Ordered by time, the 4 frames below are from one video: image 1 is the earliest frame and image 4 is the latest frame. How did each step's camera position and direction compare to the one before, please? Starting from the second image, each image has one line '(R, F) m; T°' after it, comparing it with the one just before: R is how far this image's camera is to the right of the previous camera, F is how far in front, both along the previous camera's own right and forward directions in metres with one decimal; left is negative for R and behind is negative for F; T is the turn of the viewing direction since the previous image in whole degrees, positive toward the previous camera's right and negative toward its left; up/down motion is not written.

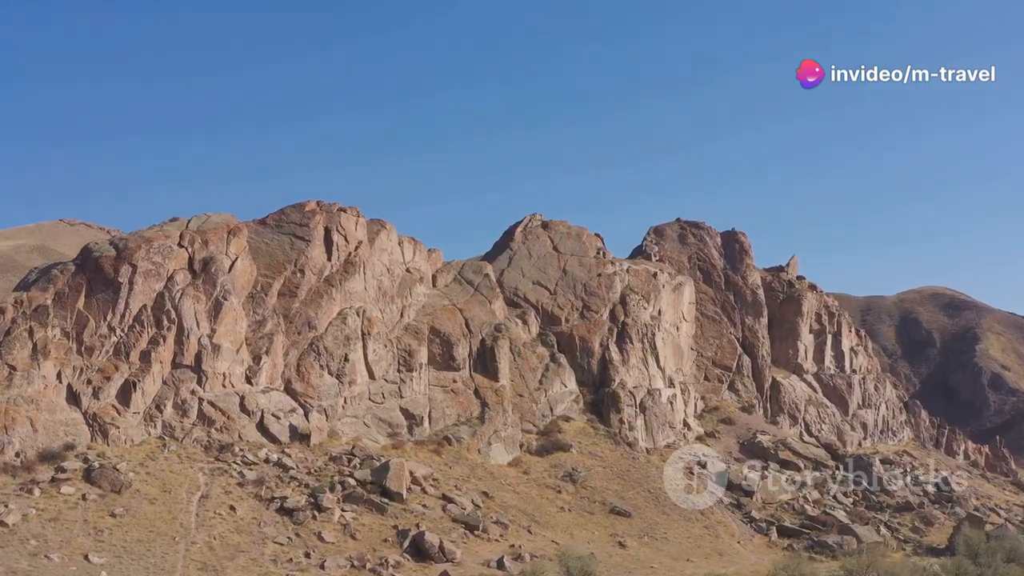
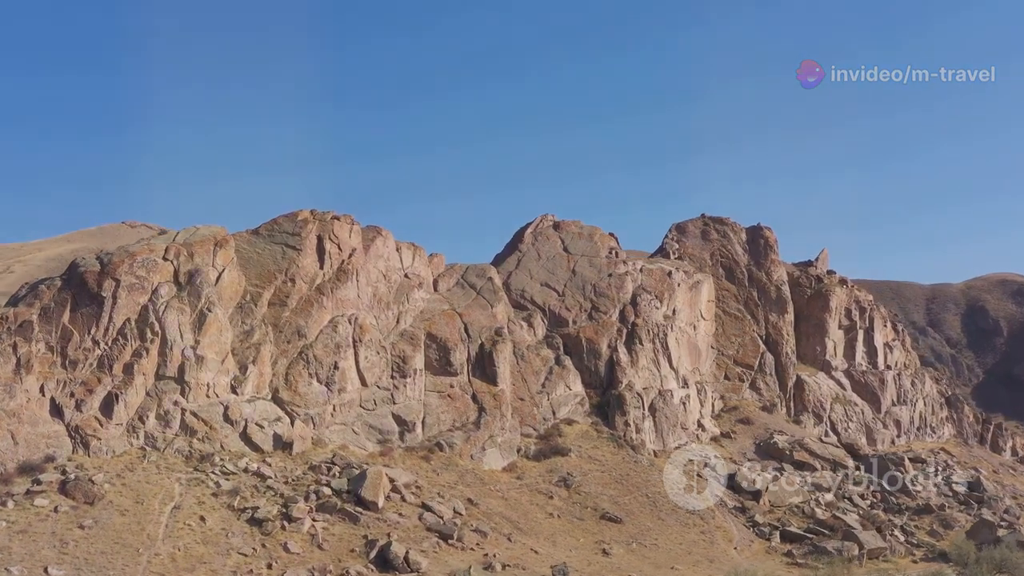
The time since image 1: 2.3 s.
(+3.1, +0.2) m; -4°
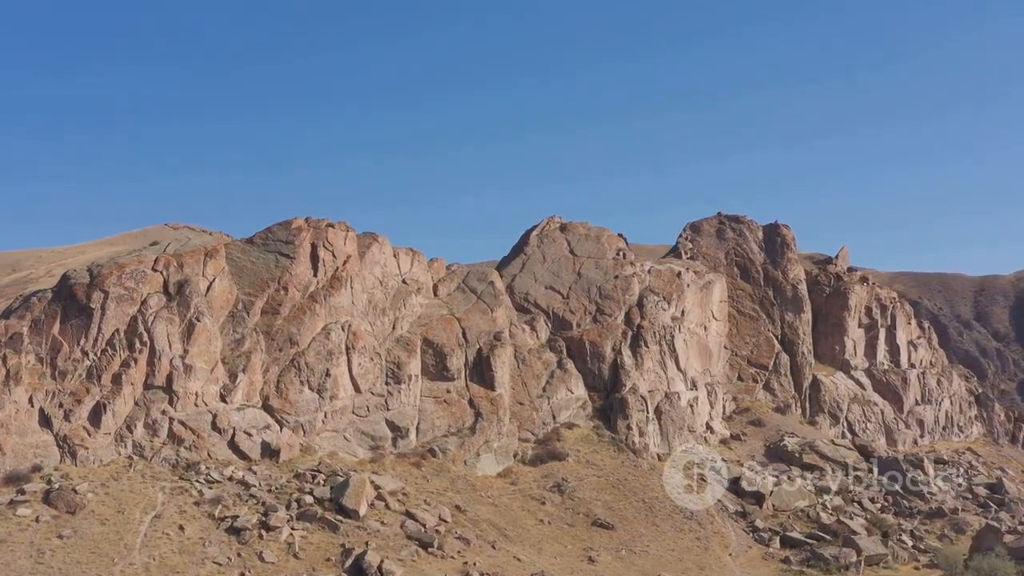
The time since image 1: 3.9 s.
(+2.2, +0.1) m; -3°
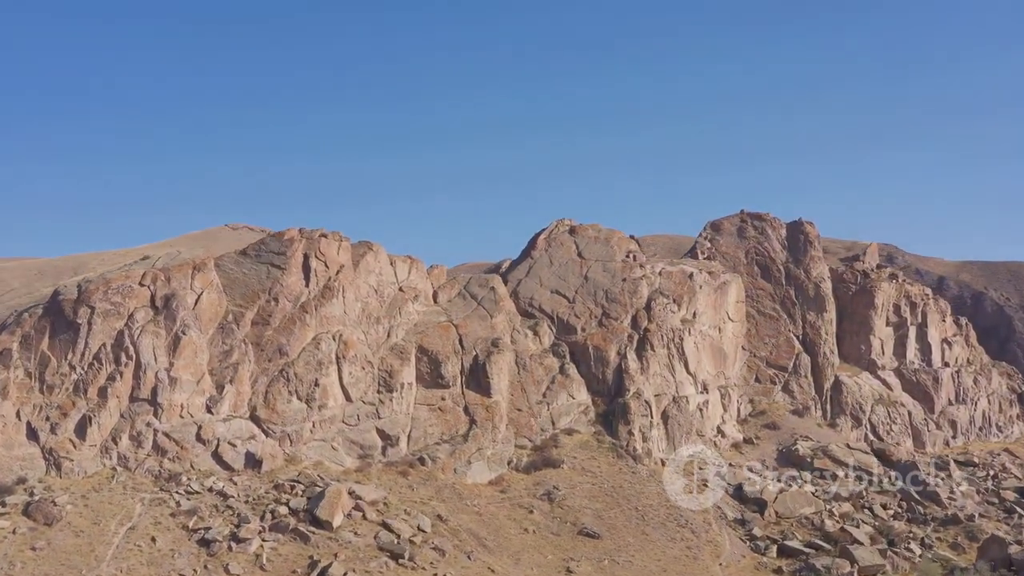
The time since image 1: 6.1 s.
(+3.2, +0.1) m; -4°
